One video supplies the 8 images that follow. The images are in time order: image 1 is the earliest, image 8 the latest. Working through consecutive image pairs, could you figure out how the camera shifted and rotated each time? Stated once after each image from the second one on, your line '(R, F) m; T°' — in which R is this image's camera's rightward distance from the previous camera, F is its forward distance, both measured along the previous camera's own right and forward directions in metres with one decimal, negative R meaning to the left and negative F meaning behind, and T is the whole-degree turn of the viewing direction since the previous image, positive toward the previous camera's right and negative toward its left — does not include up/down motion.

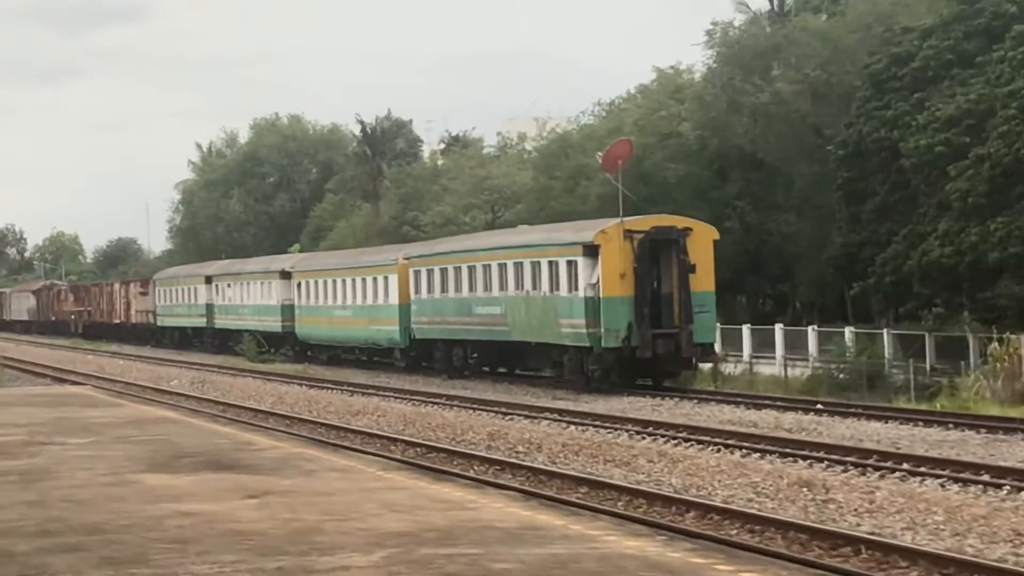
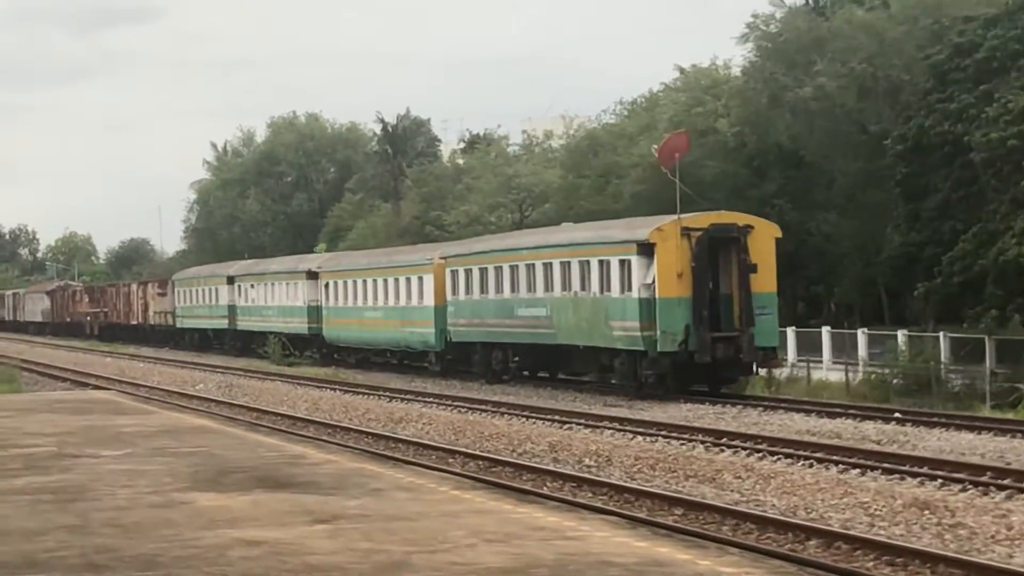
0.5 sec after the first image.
(-0.4, +1.3) m; 0°
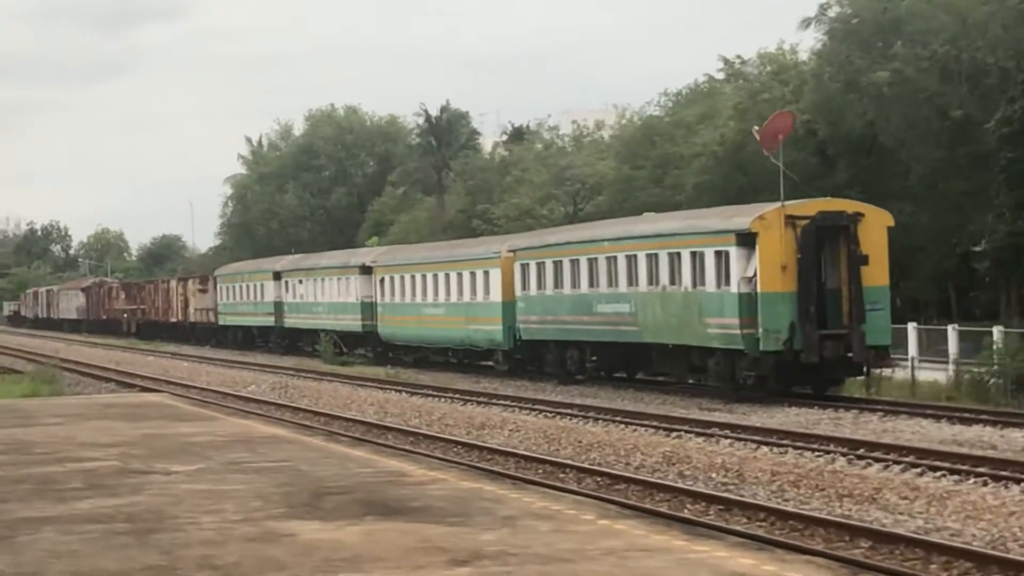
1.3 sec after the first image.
(-0.5, +1.8) m; -1°
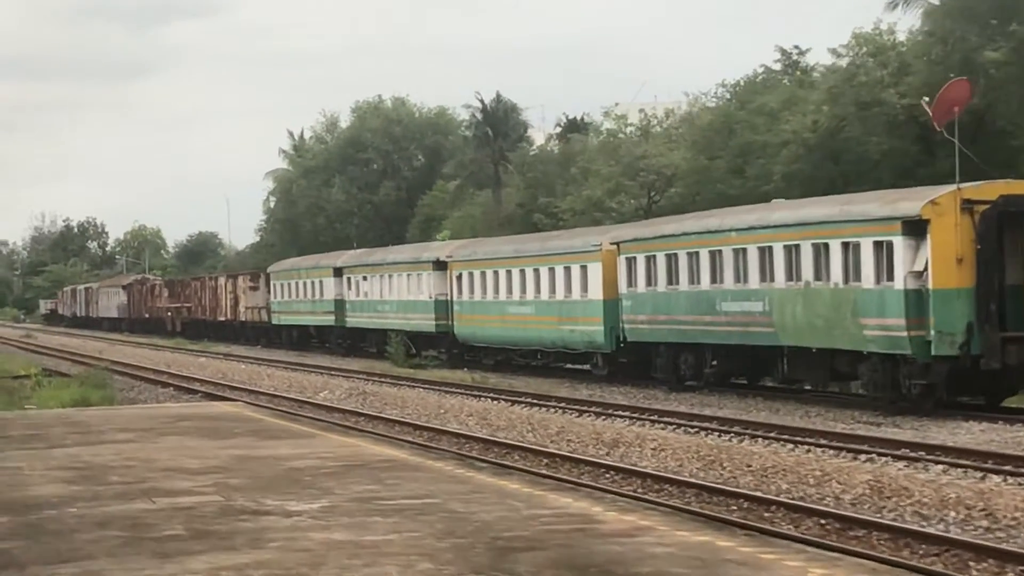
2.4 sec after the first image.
(-0.8, +2.7) m; -1°
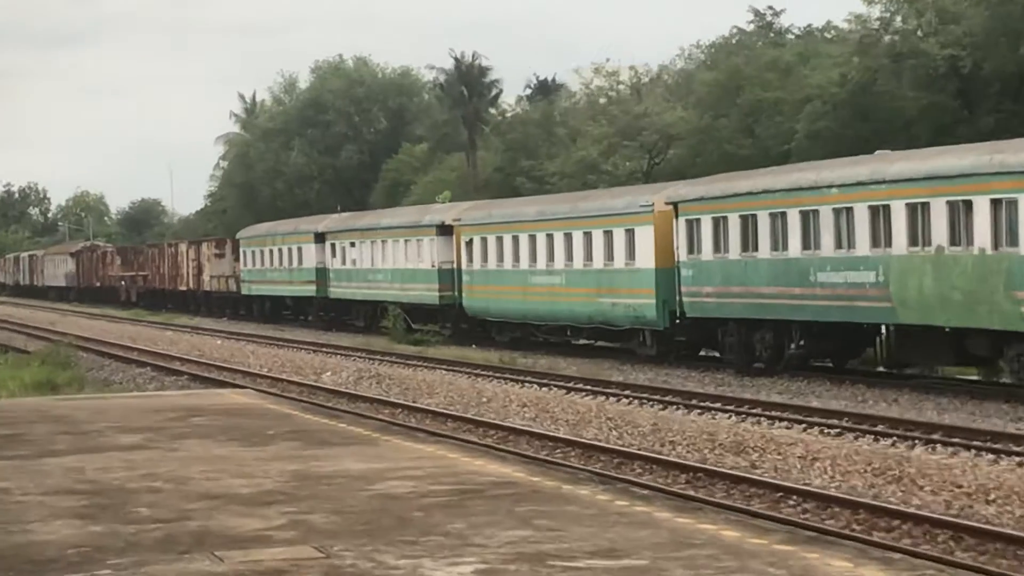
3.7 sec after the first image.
(-1.0, +3.5) m; +2°
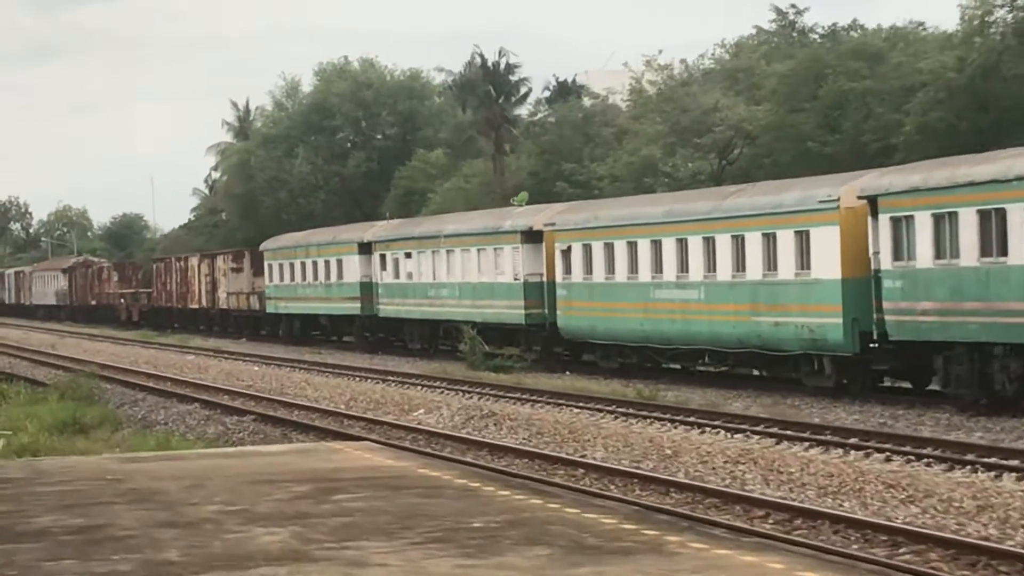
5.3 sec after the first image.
(-1.4, +4.5) m; +1°
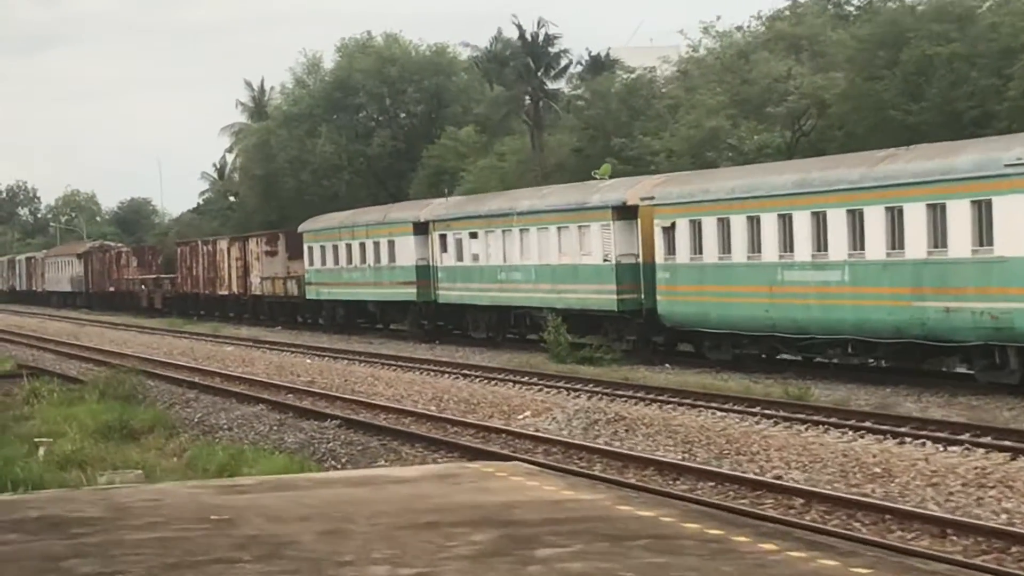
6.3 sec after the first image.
(-0.9, +2.7) m; 0°
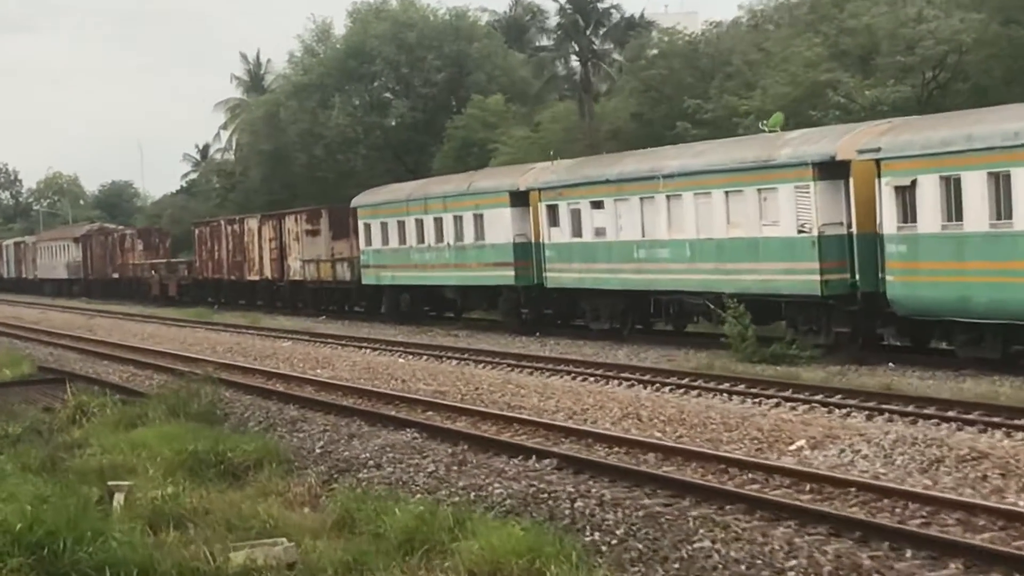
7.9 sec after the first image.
(-1.6, +5.0) m; +1°
